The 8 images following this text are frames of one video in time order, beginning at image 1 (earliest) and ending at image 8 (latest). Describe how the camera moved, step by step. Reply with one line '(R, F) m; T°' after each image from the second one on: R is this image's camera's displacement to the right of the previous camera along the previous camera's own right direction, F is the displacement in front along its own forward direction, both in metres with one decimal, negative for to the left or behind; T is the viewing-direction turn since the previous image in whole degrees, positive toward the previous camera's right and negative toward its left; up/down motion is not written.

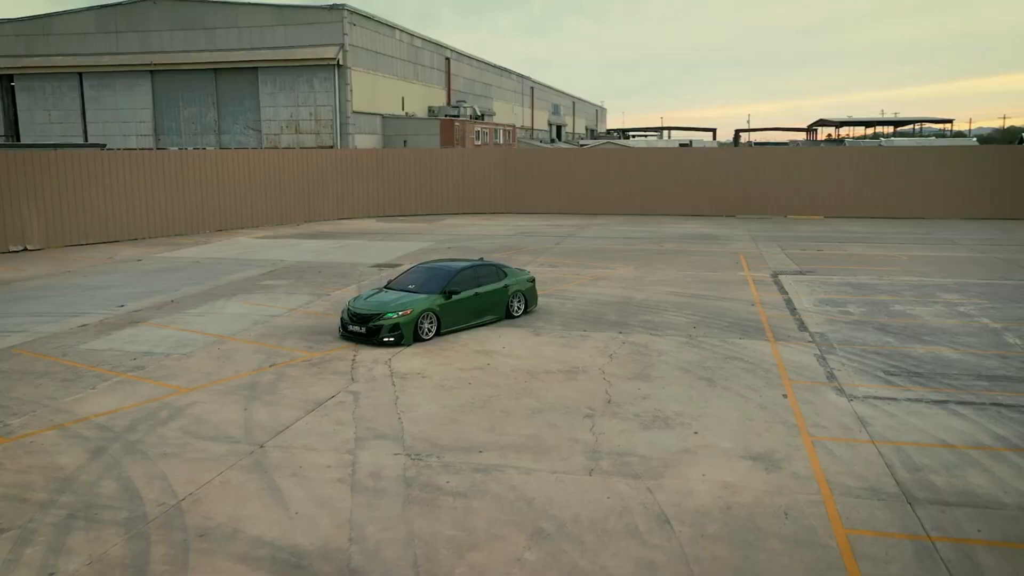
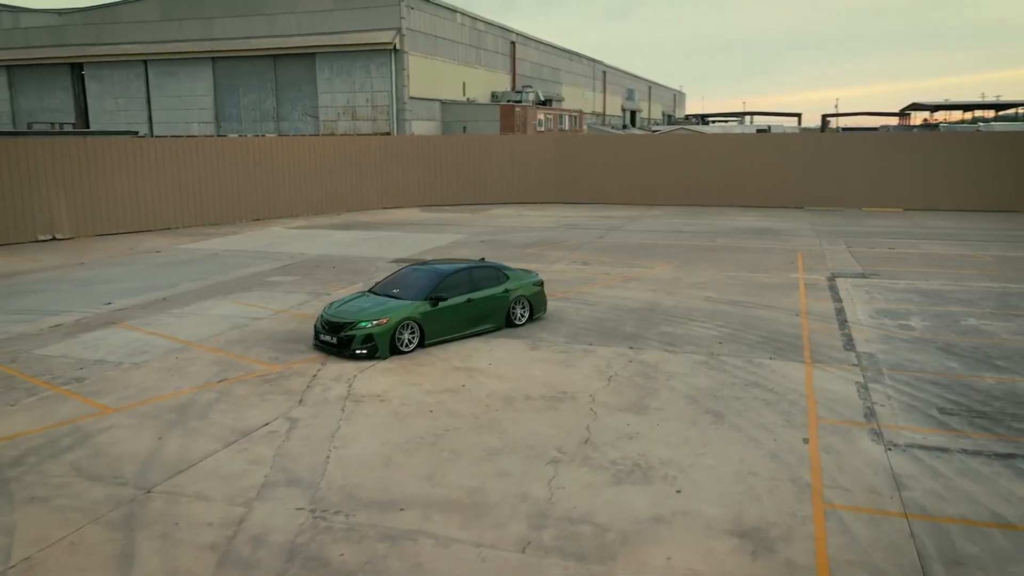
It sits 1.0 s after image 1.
(+1.3, +1.8) m; -5°
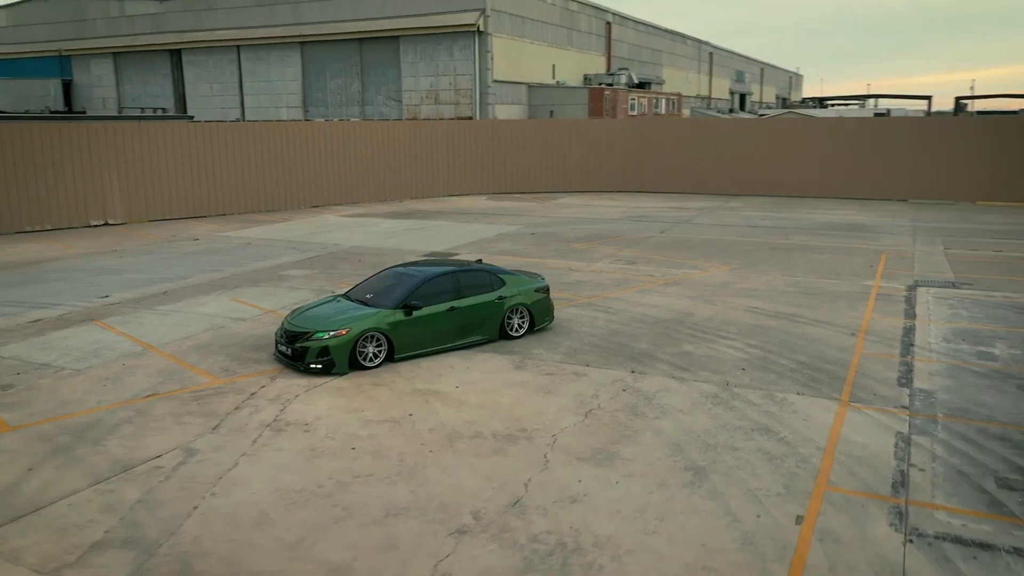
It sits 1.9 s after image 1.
(+1.6, +1.9) m; -8°
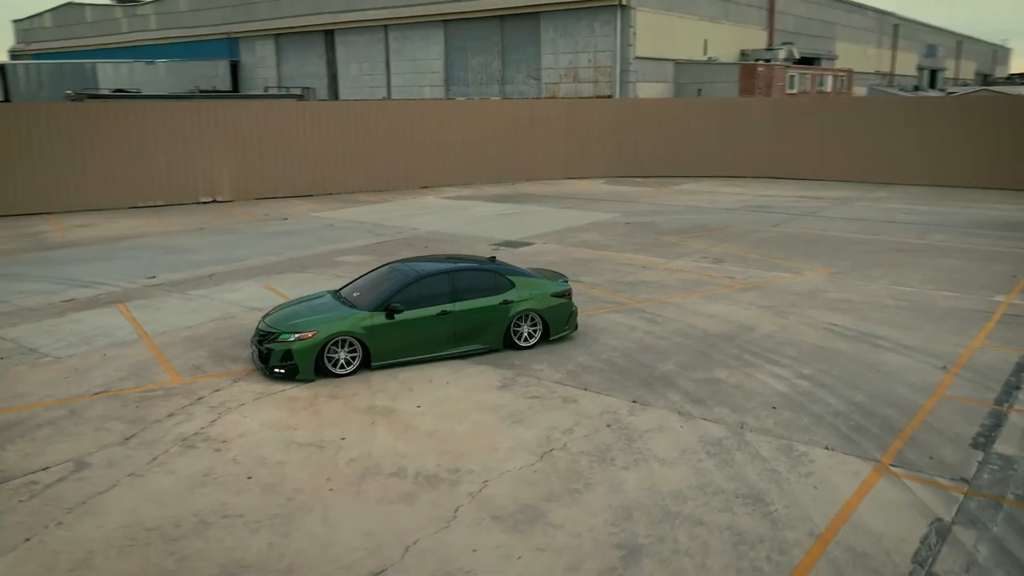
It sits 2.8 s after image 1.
(+2.0, +1.7) m; -11°
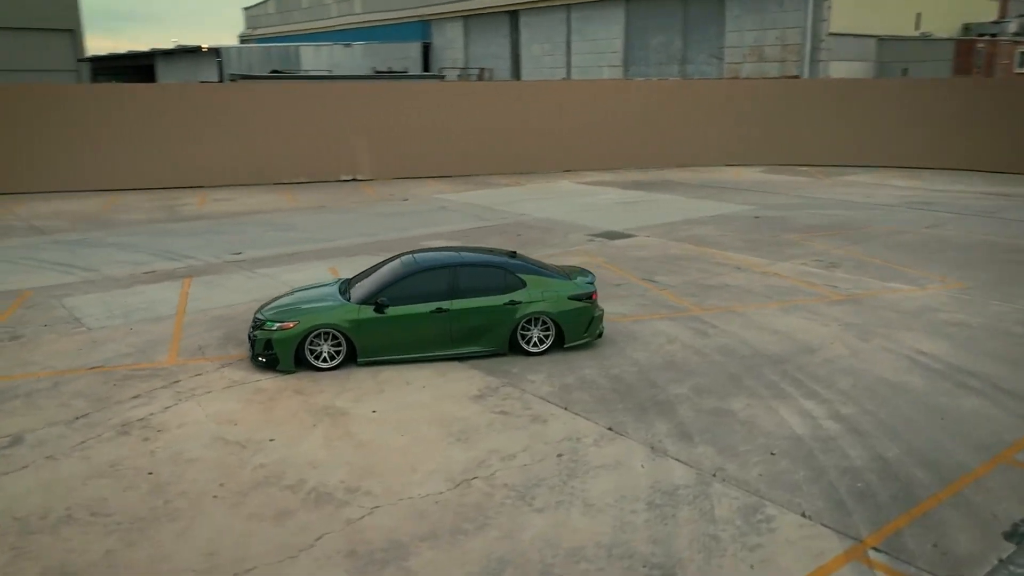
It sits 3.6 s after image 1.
(+2.2, +1.2) m; -14°
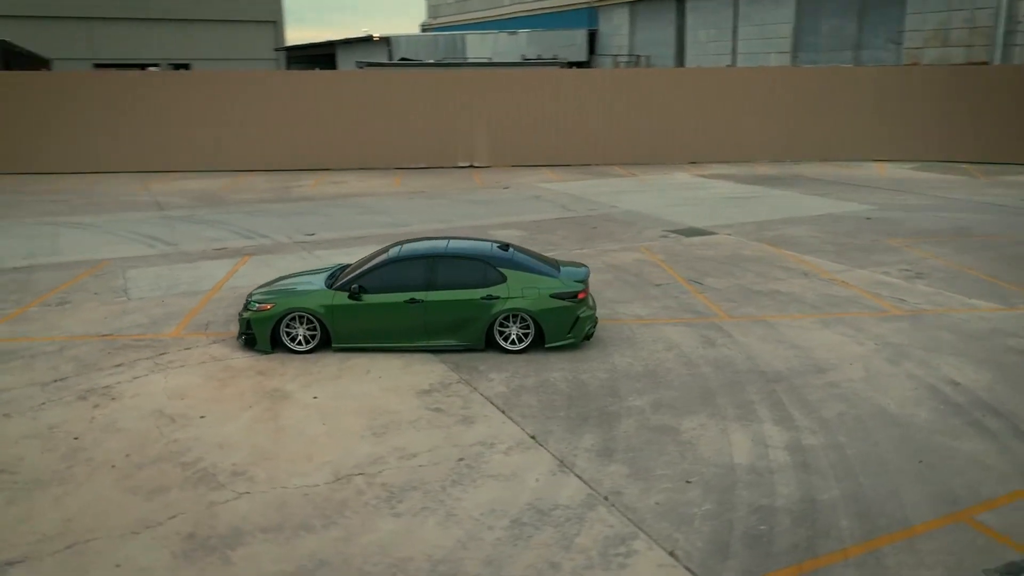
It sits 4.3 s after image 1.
(+2.2, +0.6) m; -12°
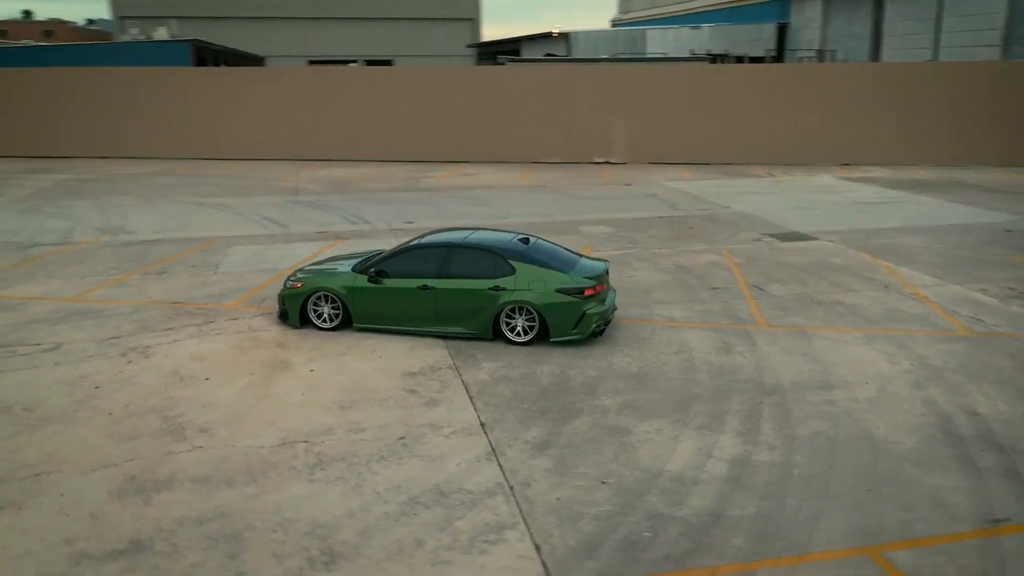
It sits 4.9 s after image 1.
(+2.1, +0.1) m; -13°
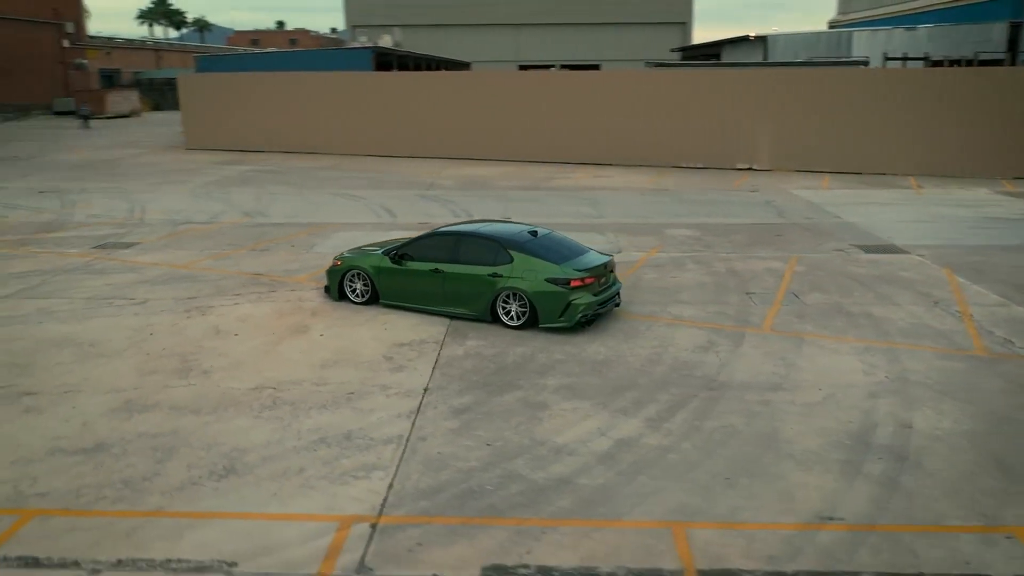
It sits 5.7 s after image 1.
(+2.6, -0.5) m; -14°
